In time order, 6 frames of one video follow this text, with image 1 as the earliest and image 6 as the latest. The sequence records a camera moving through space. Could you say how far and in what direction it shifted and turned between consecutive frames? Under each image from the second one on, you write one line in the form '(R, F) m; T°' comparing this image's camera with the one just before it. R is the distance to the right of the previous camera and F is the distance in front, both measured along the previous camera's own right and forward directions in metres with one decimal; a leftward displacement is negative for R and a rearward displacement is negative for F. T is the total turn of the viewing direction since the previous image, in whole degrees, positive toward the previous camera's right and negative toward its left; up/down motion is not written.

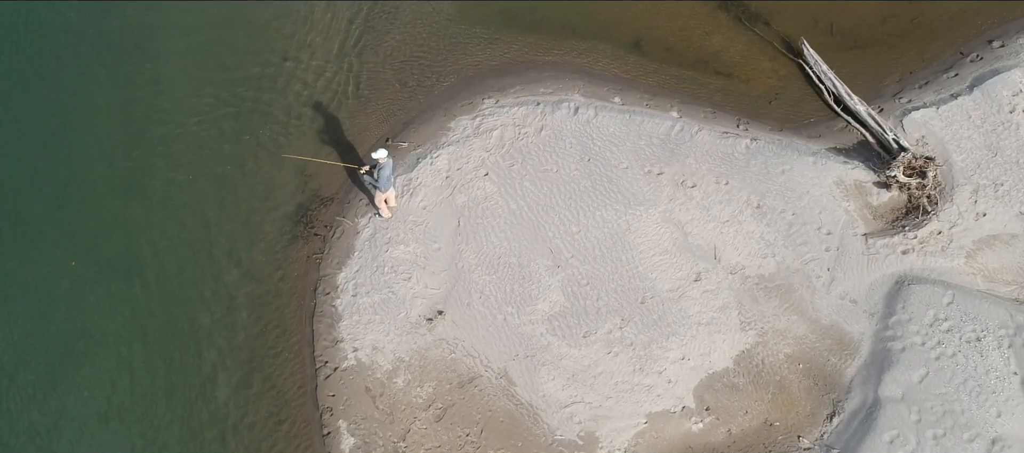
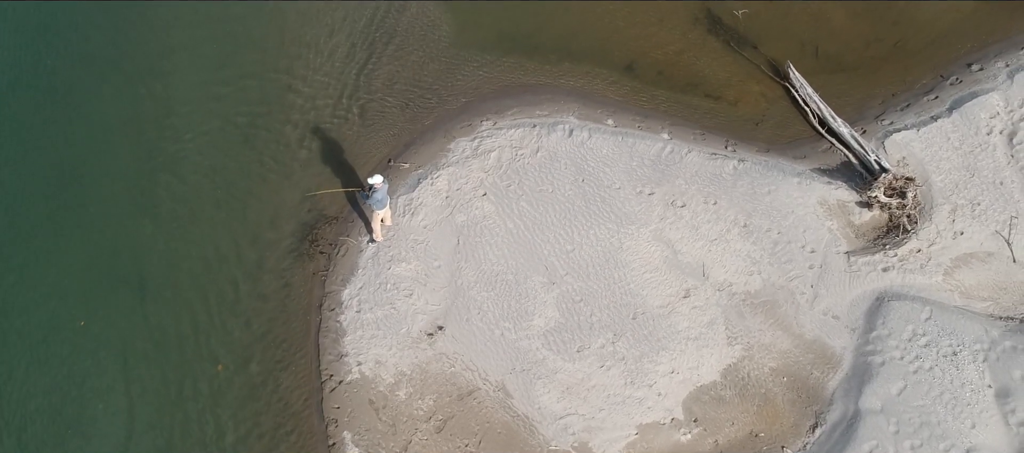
(0.0, -0.5) m; 0°
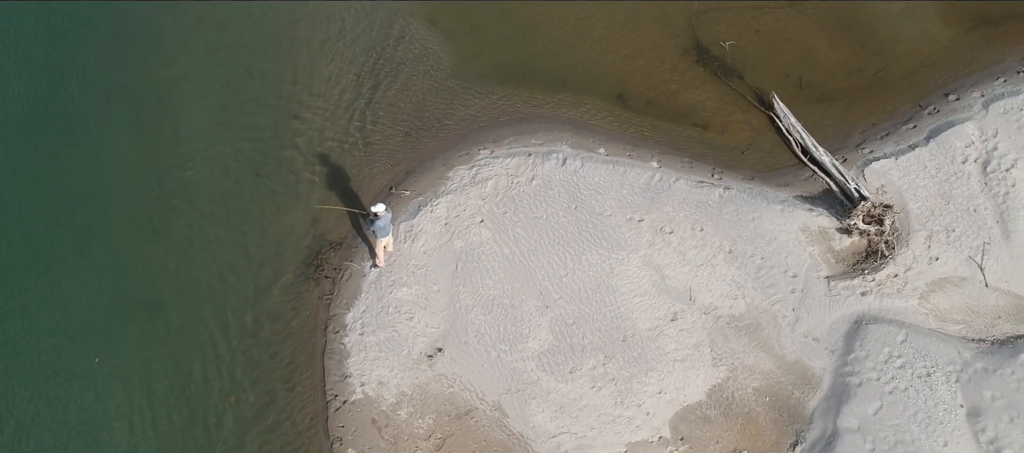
(+0.1, -0.6) m; 0°
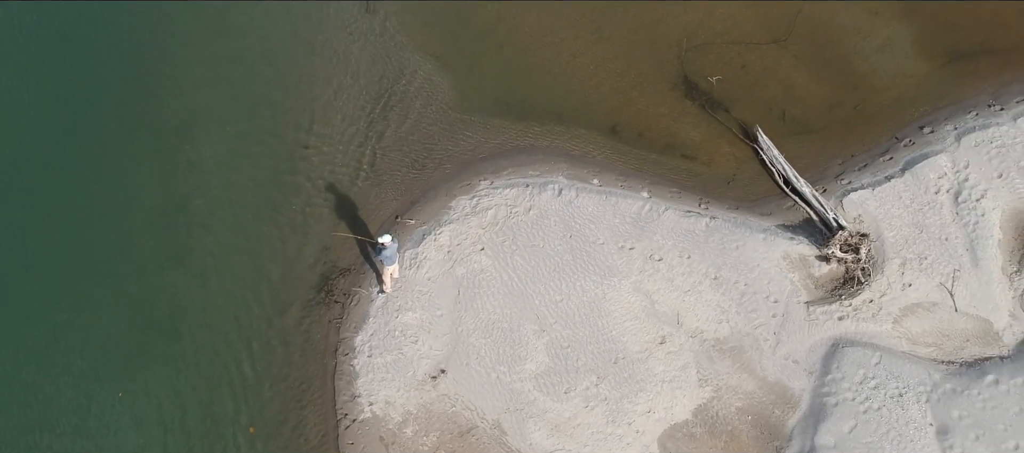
(0.0, -0.8) m; 0°
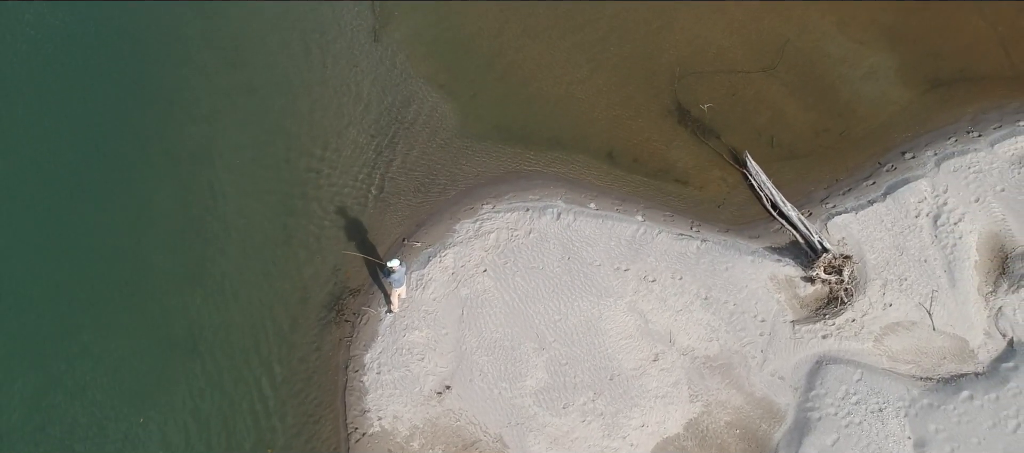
(-0.1, -0.8) m; 0°
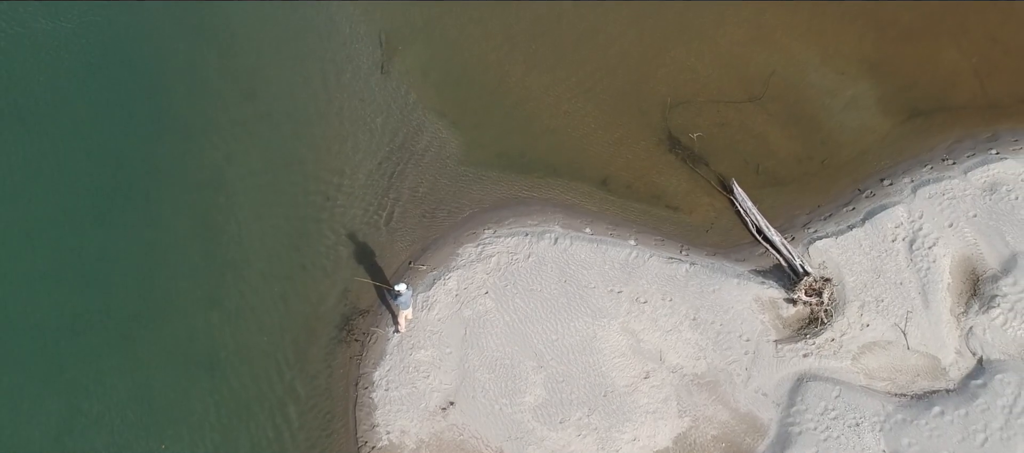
(-0.1, -0.9) m; 0°
